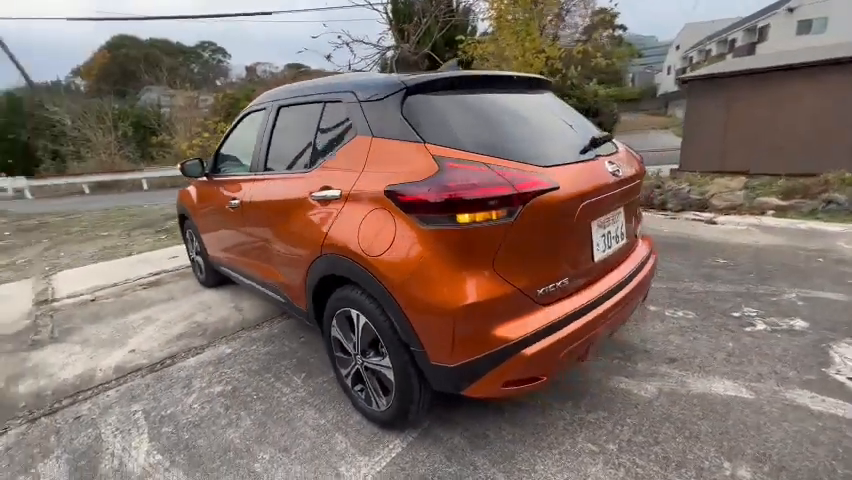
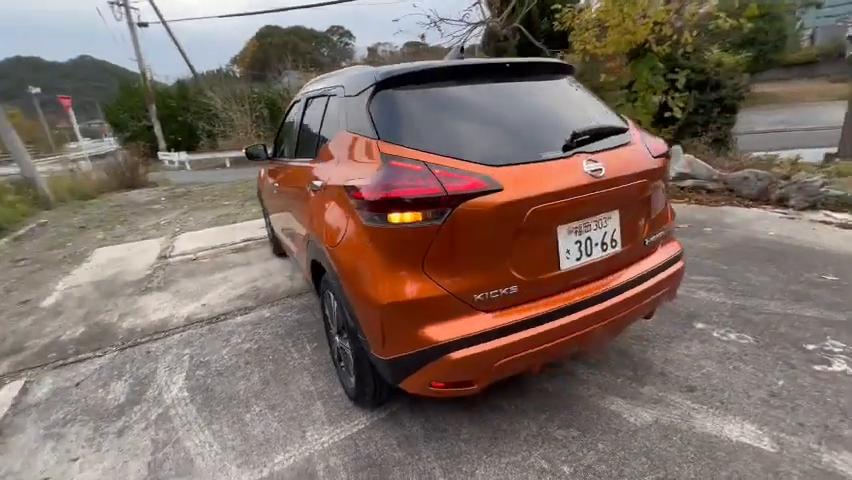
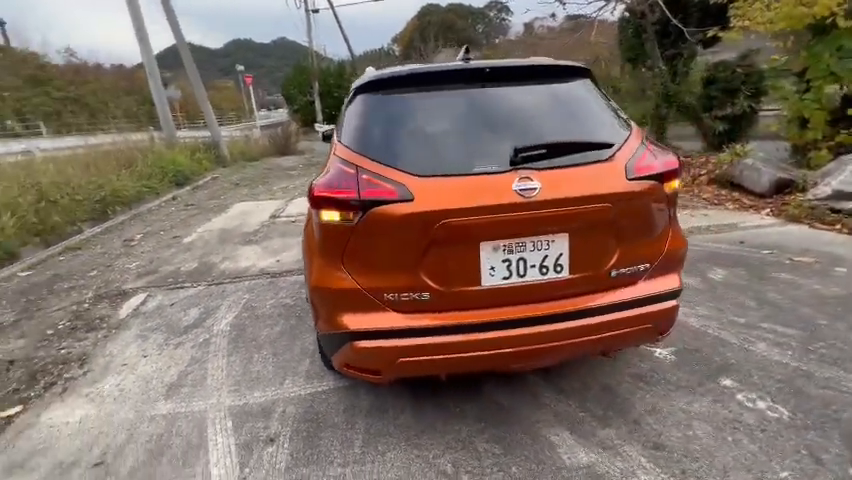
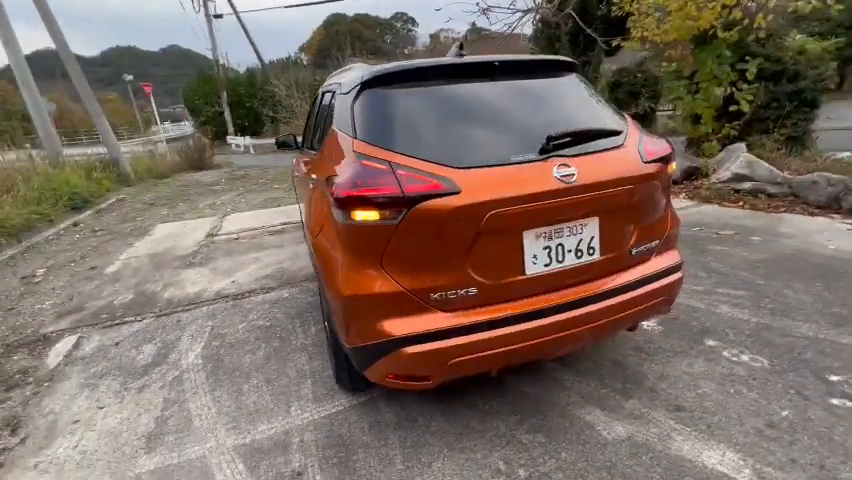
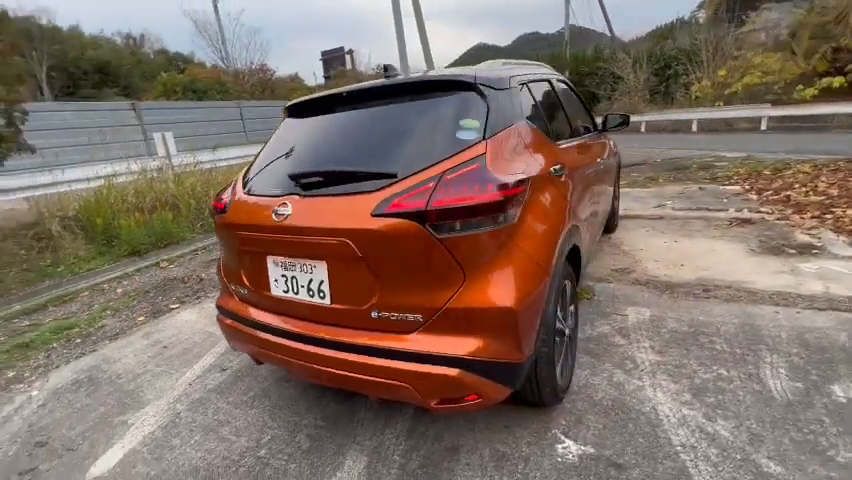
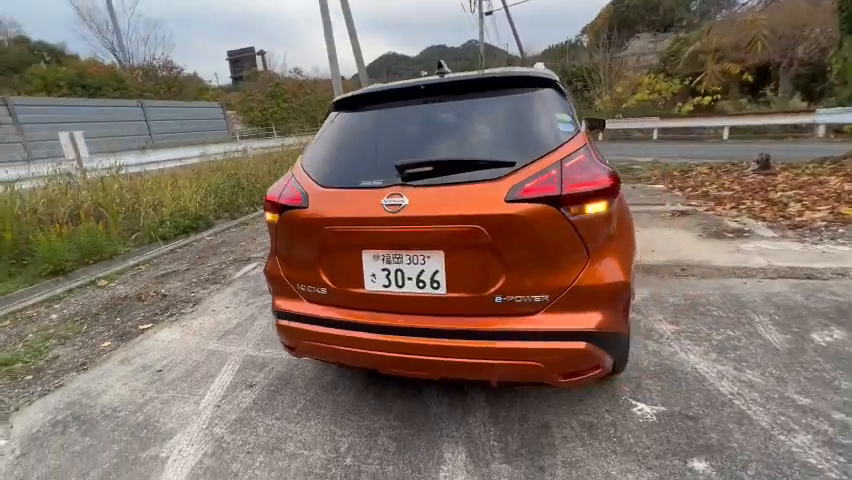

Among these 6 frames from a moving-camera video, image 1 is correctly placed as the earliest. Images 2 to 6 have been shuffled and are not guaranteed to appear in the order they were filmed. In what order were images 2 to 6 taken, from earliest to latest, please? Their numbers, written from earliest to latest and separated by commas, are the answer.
2, 4, 3, 6, 5
